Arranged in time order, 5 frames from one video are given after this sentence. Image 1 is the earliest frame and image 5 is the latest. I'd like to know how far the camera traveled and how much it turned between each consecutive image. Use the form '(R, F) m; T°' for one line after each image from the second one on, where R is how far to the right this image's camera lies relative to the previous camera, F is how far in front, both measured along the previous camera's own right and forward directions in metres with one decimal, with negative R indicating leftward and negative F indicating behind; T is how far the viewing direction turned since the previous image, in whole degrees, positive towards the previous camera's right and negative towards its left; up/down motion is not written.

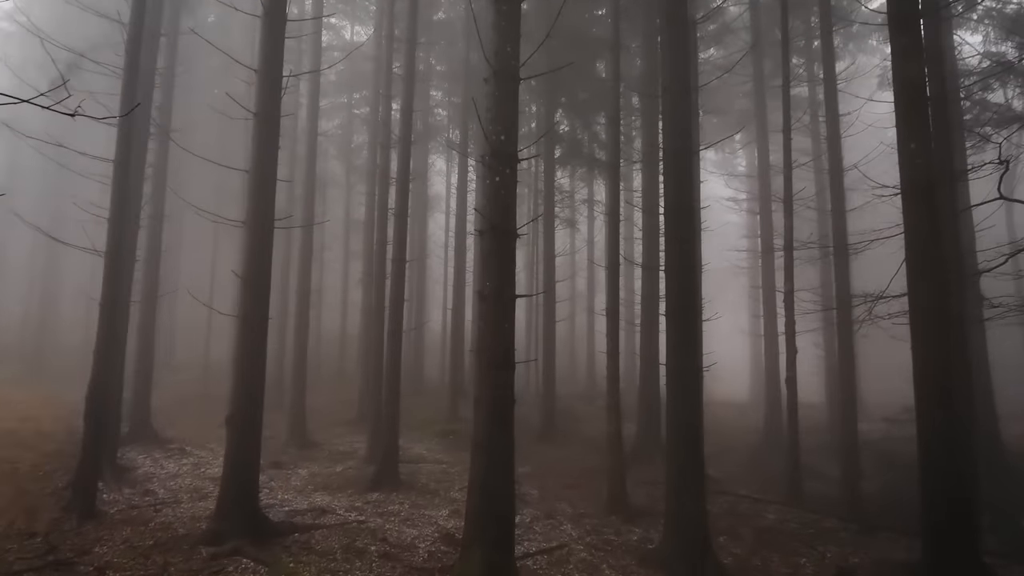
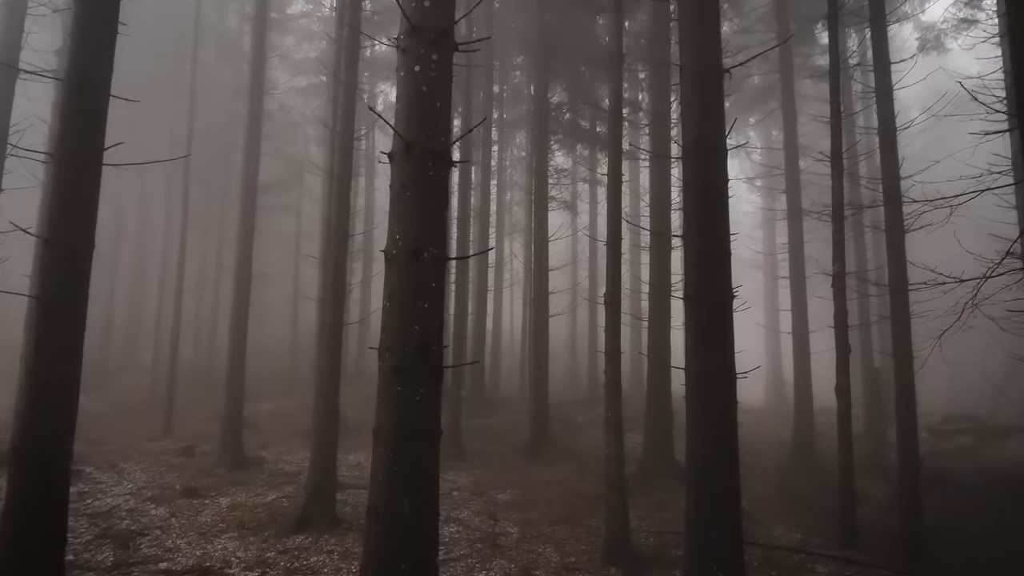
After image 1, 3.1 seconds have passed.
(+0.5, +2.2) m; -1°
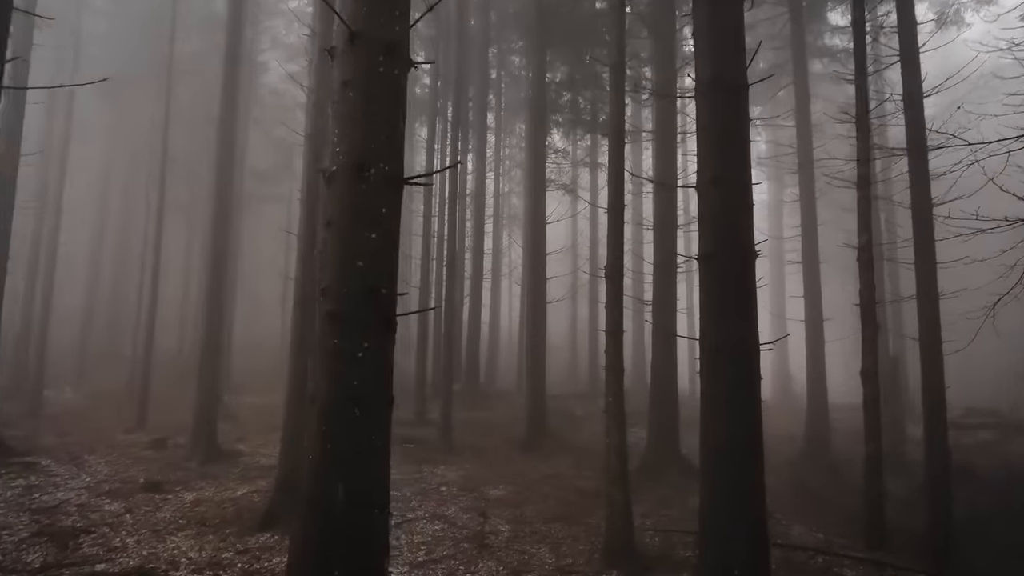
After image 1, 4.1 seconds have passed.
(+0.2, +0.7) m; 0°
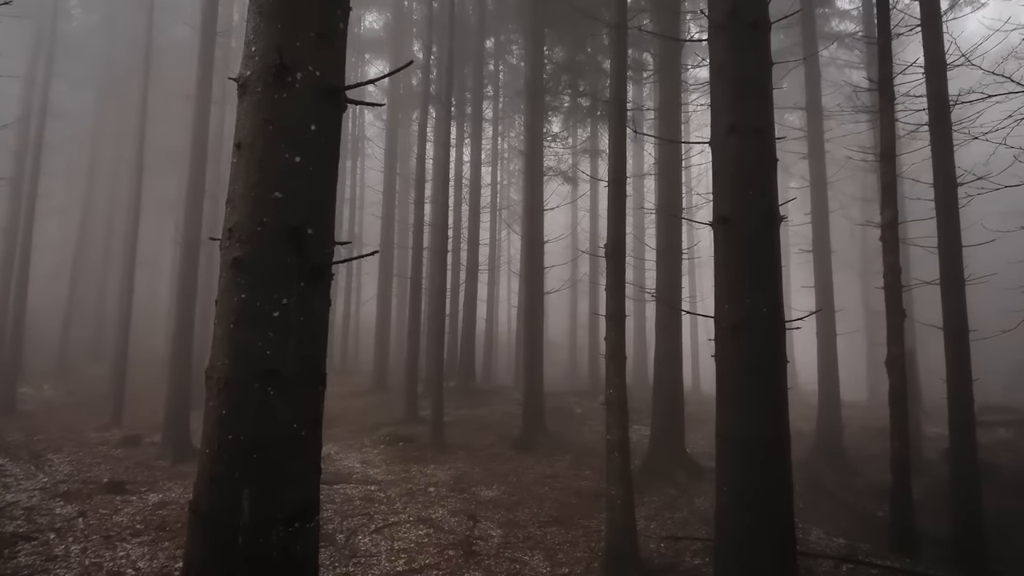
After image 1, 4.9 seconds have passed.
(+0.1, +0.6) m; 0°
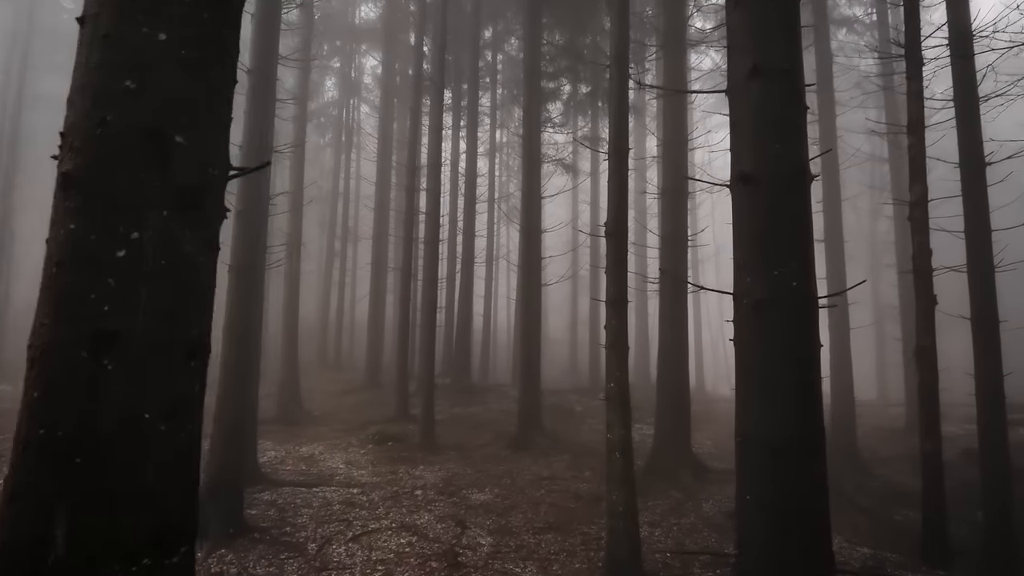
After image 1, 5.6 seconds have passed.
(+0.1, +0.6) m; 0°
